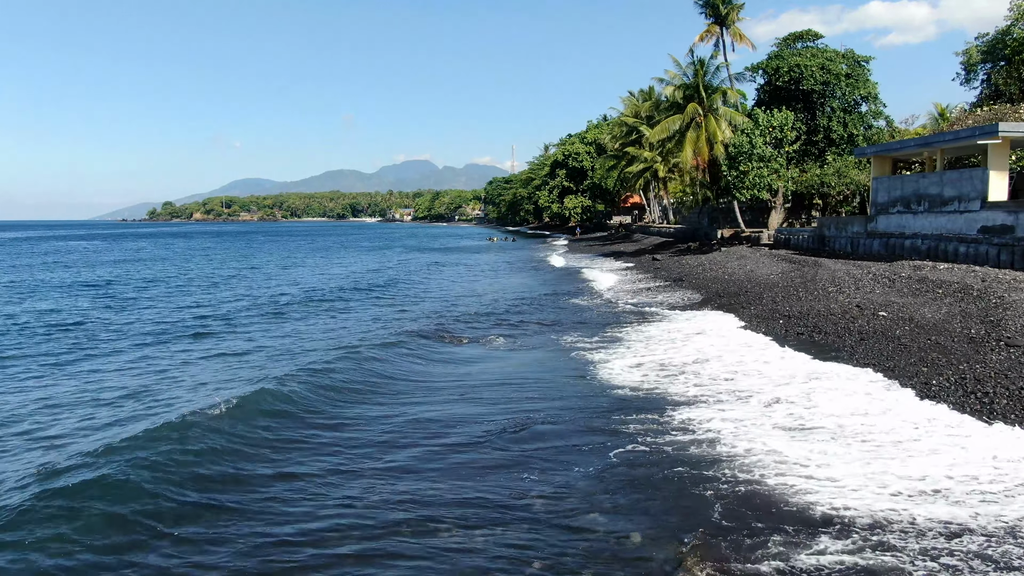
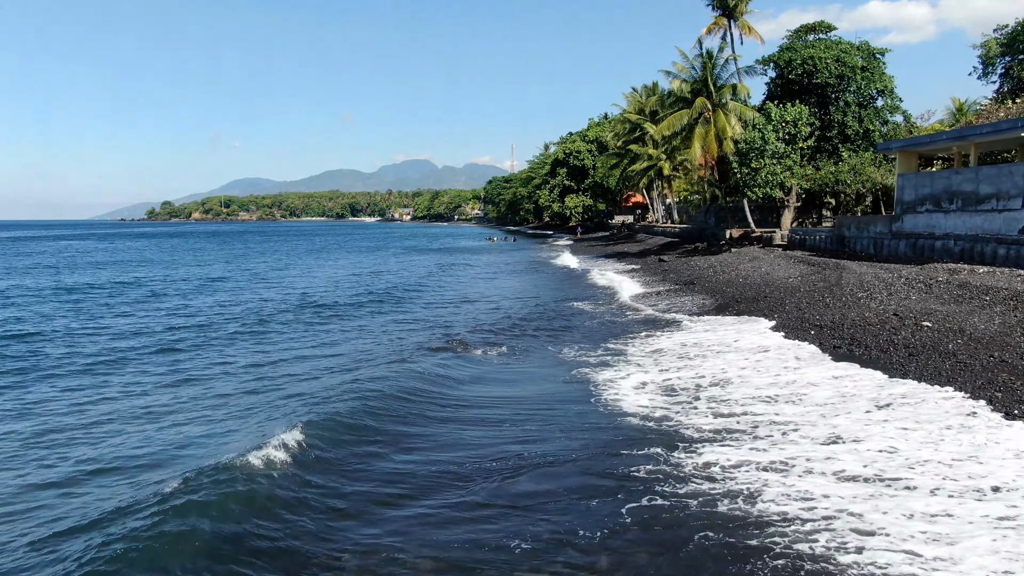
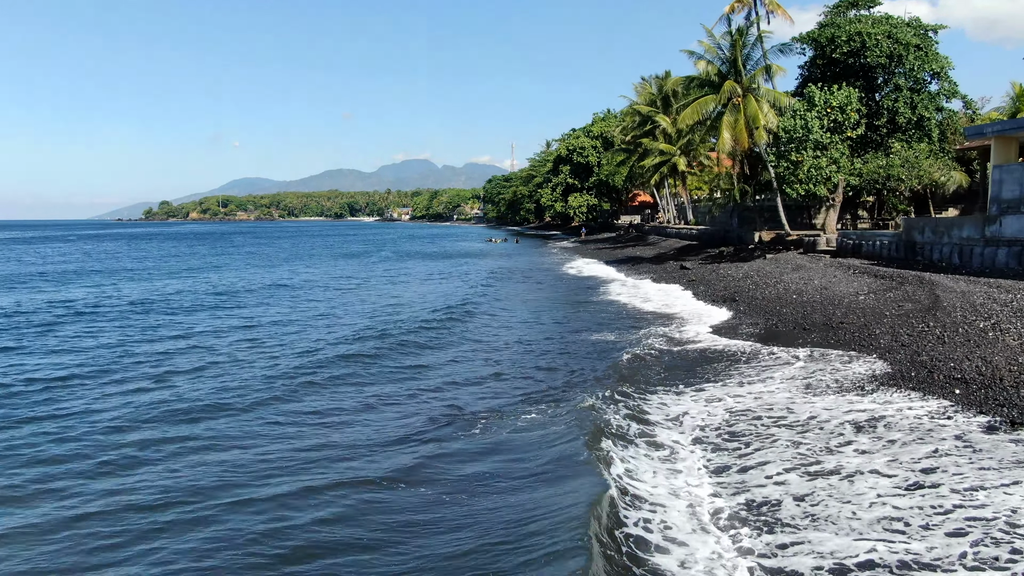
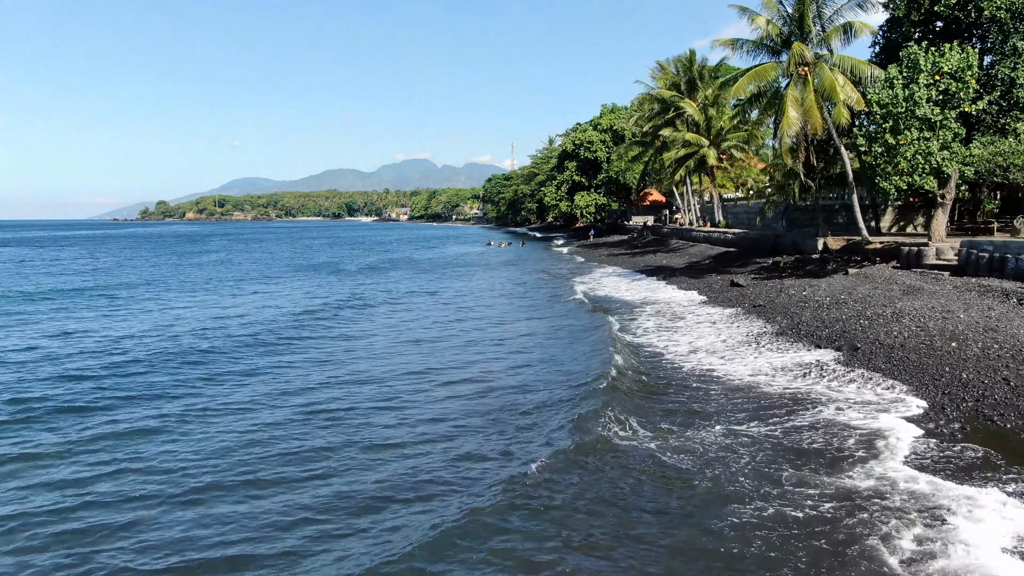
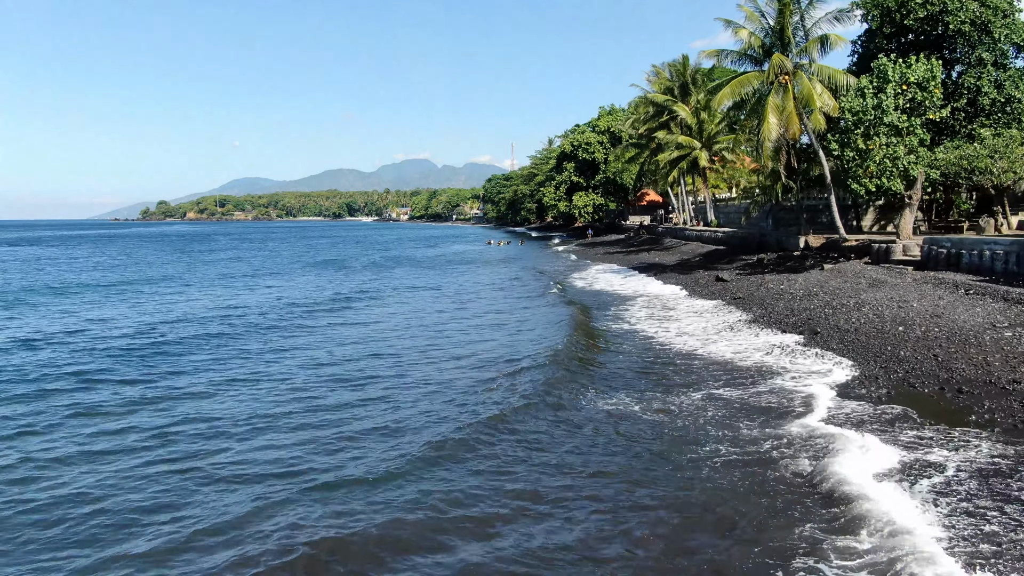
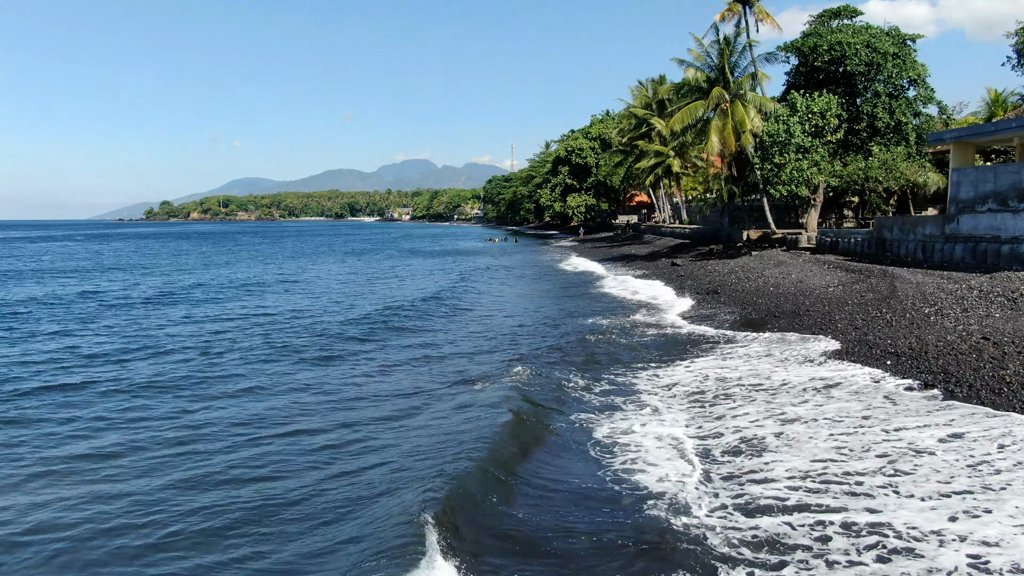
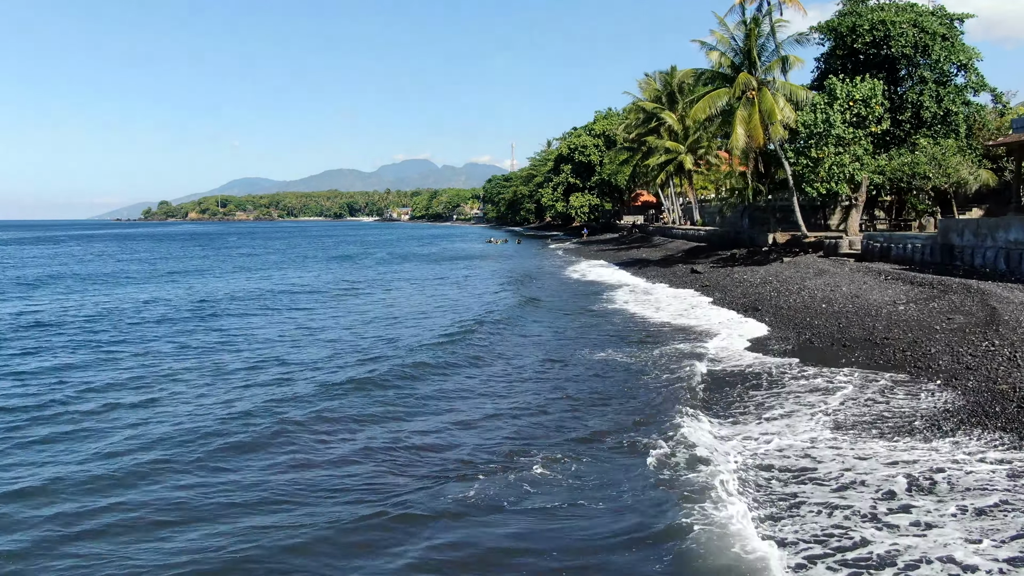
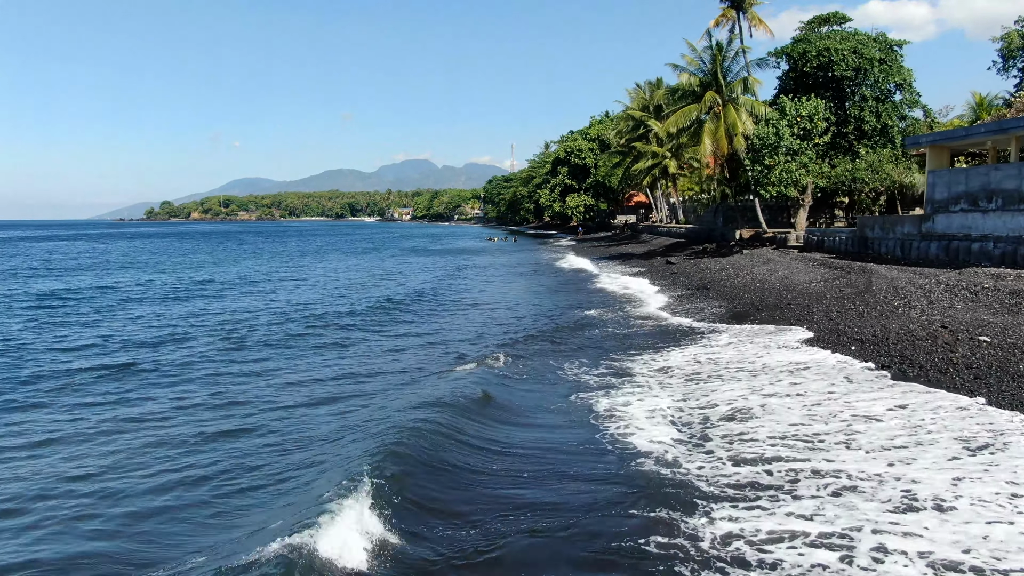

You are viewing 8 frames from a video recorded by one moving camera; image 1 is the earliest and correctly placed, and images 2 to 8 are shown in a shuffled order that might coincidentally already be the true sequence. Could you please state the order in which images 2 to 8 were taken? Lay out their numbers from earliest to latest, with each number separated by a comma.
2, 8, 6, 3, 7, 5, 4
